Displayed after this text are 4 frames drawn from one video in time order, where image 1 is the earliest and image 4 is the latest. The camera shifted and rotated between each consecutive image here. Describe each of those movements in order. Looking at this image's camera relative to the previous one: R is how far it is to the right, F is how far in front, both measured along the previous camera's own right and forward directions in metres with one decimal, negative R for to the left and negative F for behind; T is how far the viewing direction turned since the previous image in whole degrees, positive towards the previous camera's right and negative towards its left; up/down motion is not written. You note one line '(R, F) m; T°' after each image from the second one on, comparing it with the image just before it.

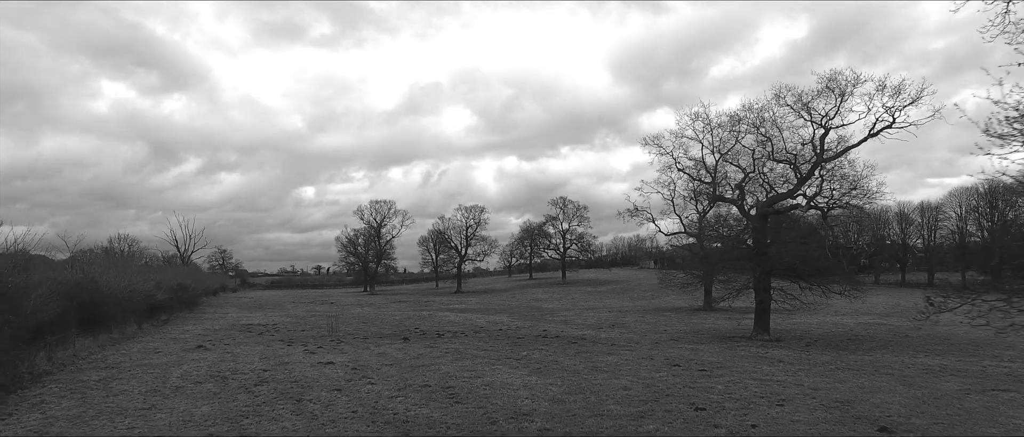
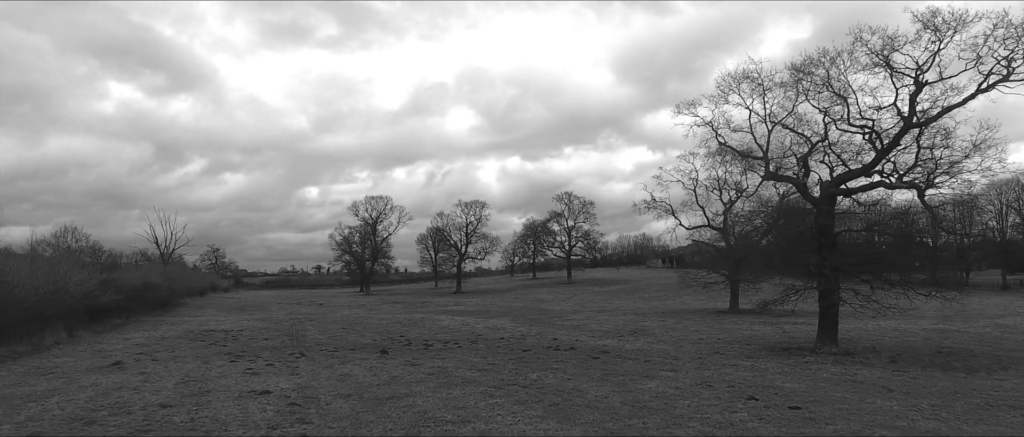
(-0.1, +3.8) m; 0°
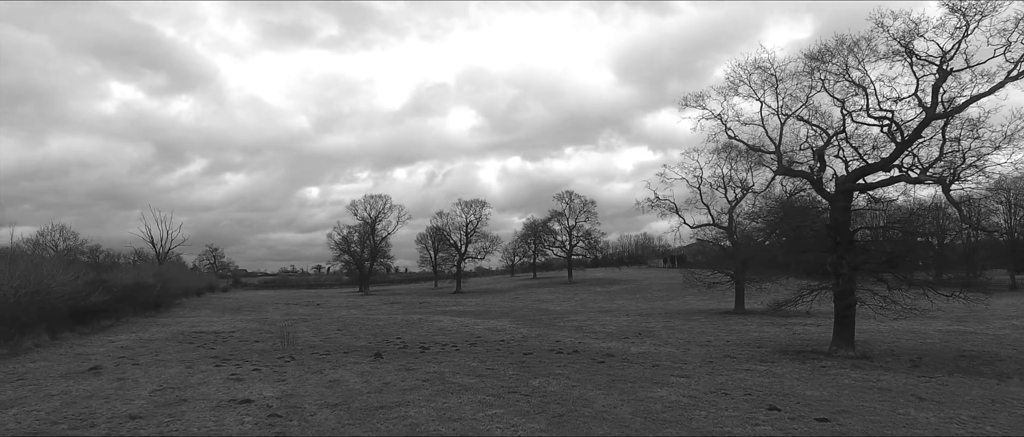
(0.0, +0.7) m; 0°
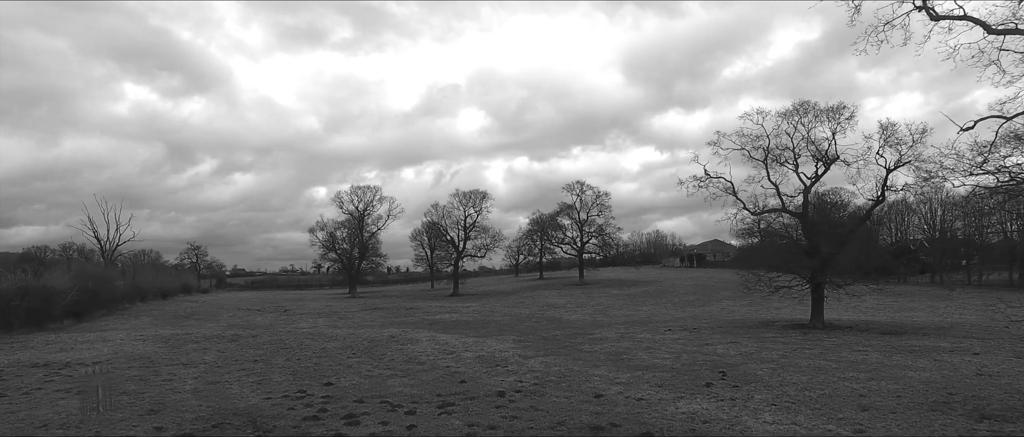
(0.0, +7.9) m; 0°
